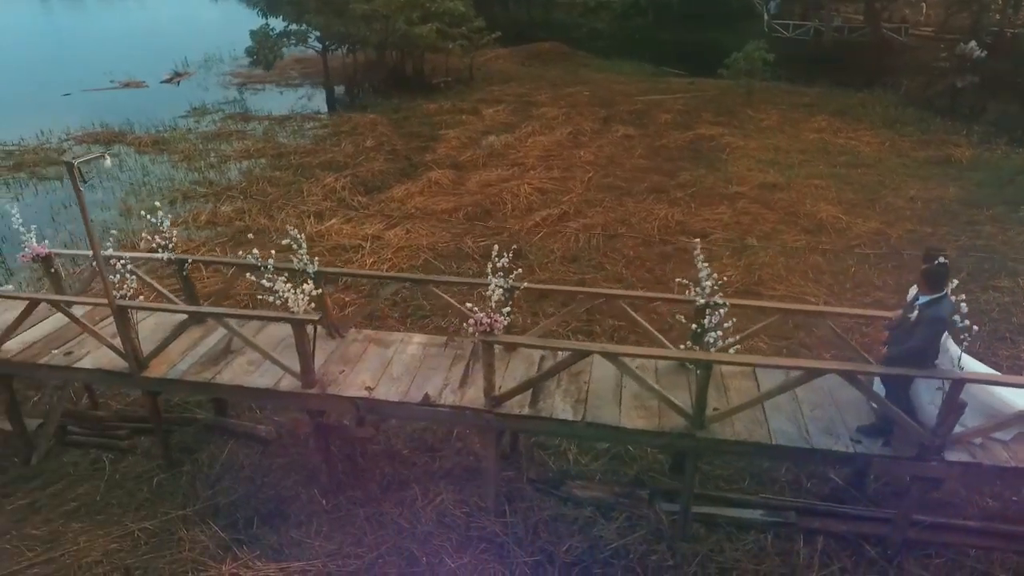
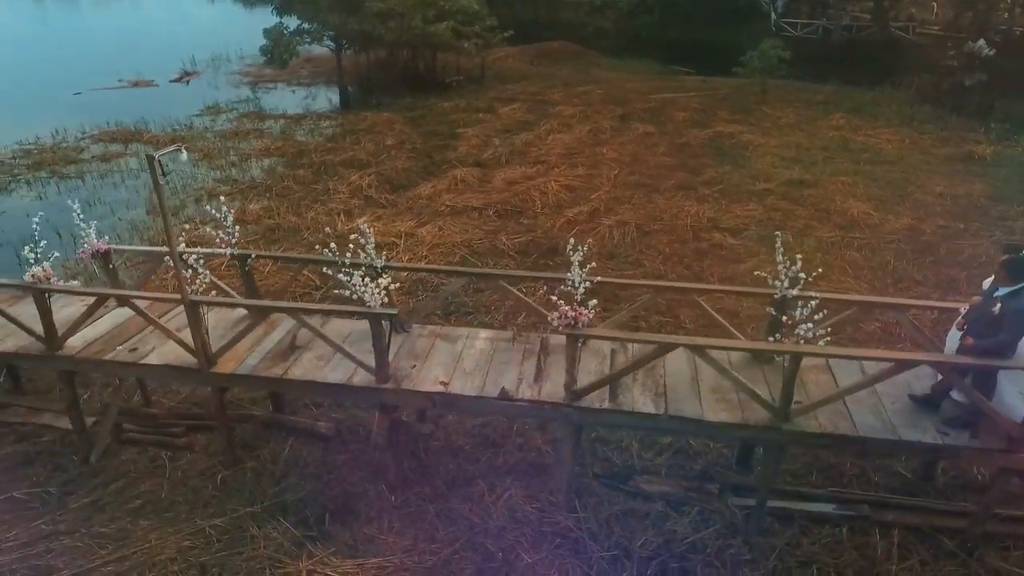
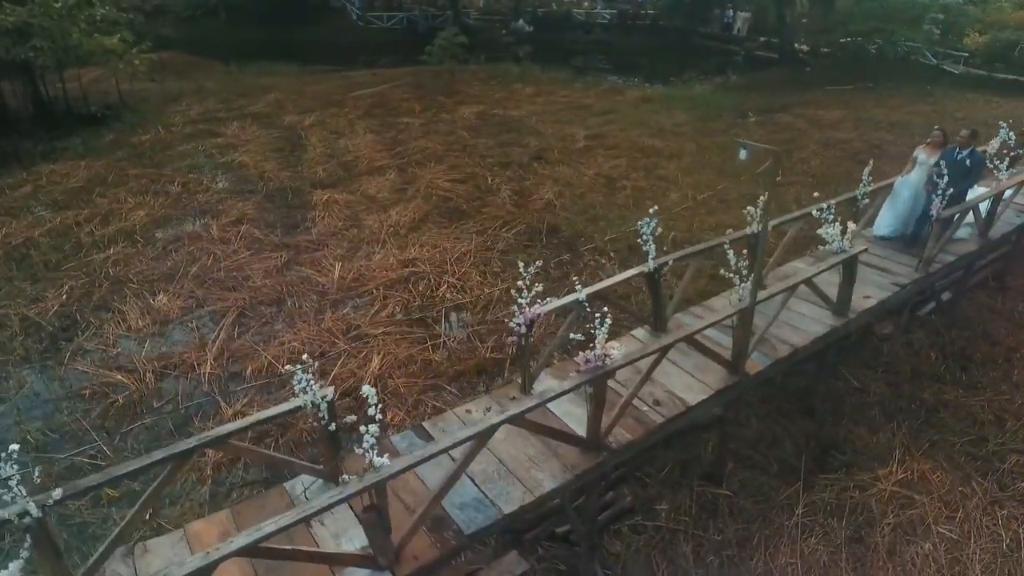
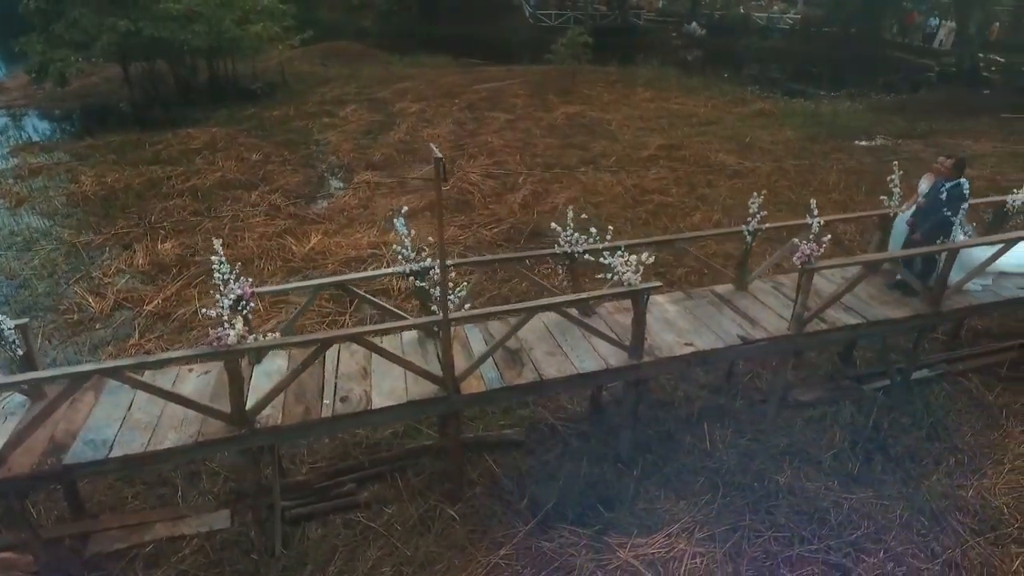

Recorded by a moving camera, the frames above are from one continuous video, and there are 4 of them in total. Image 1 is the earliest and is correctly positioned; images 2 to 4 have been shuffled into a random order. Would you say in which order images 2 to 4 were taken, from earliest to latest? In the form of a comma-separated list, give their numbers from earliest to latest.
2, 4, 3
